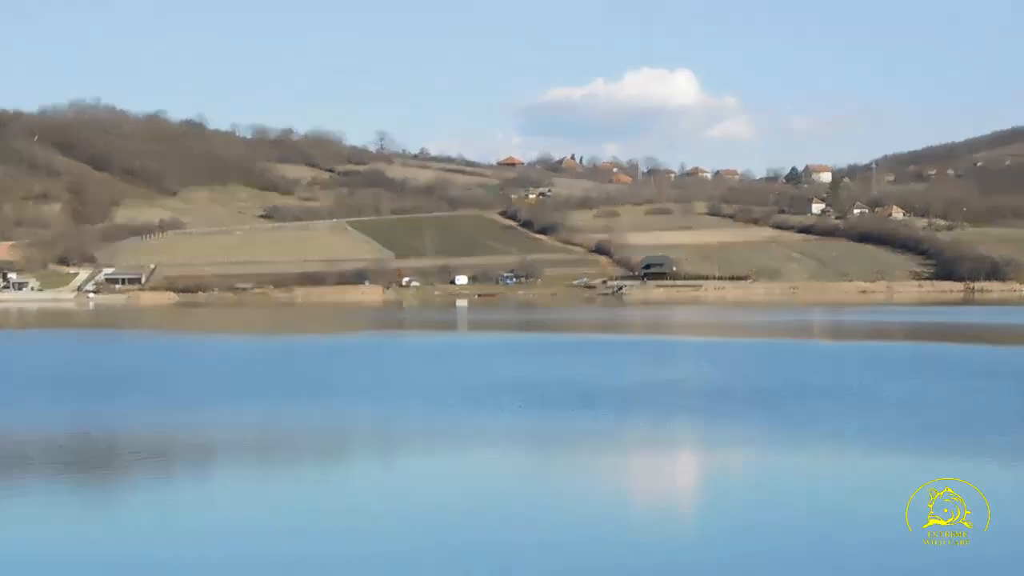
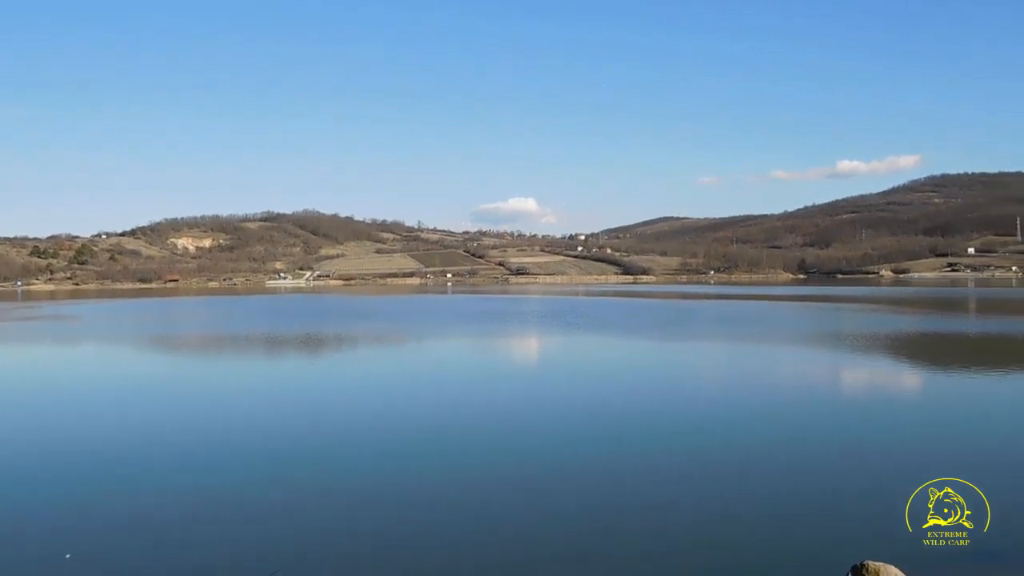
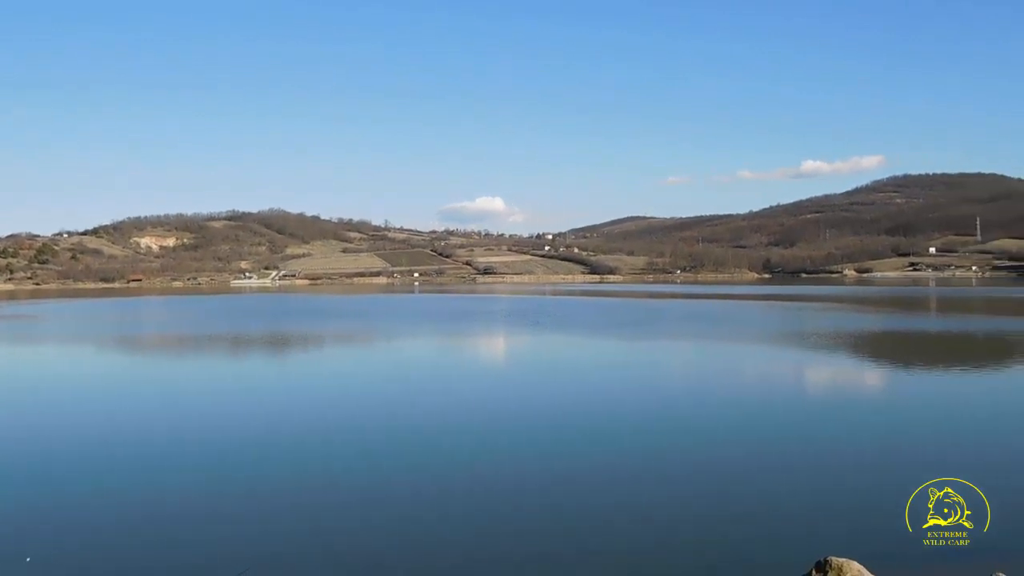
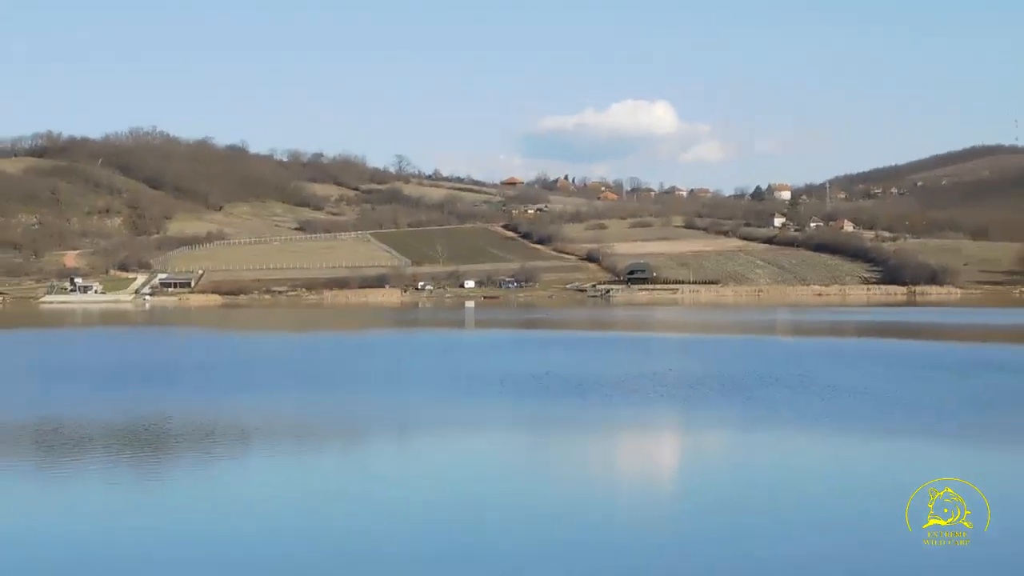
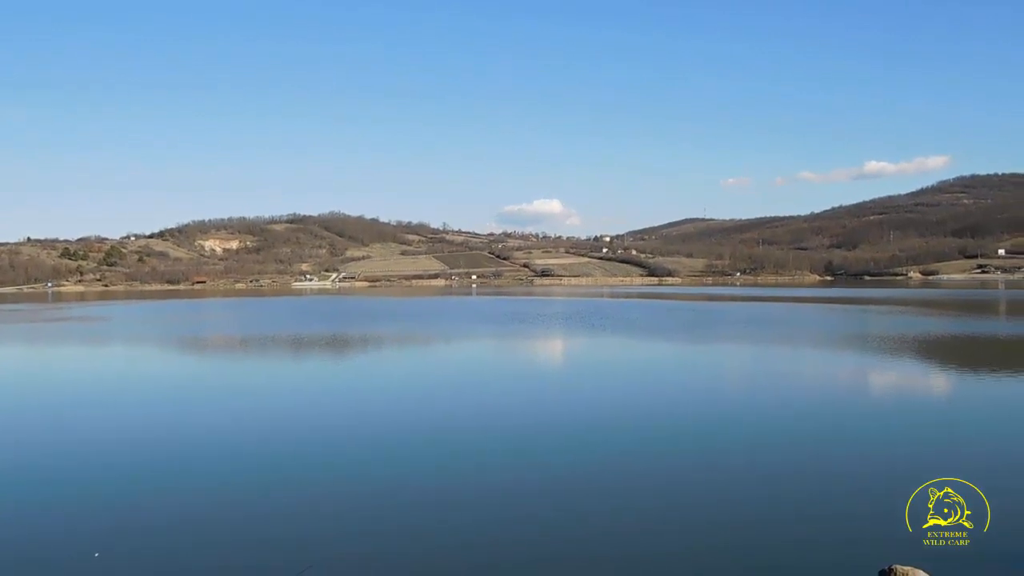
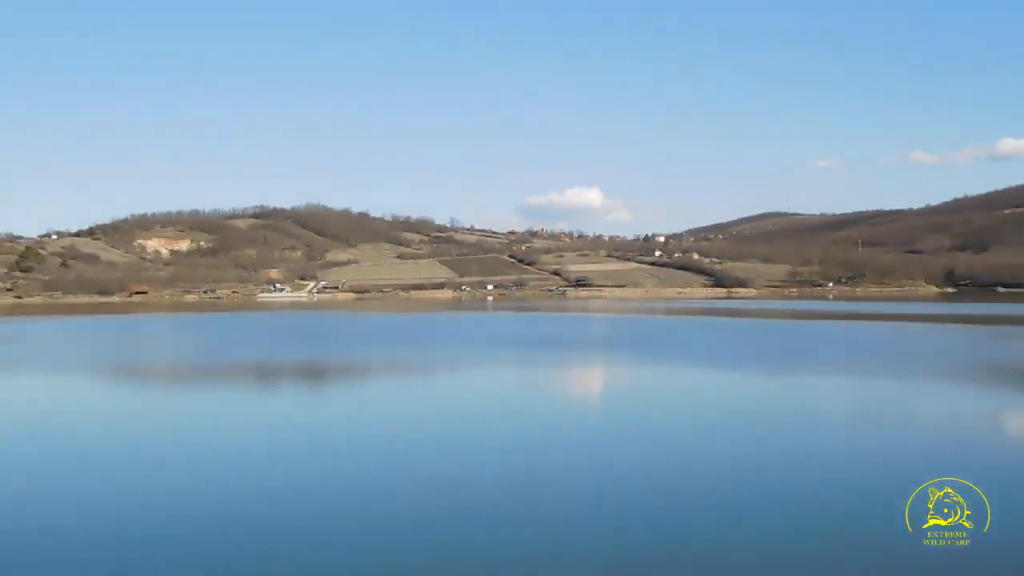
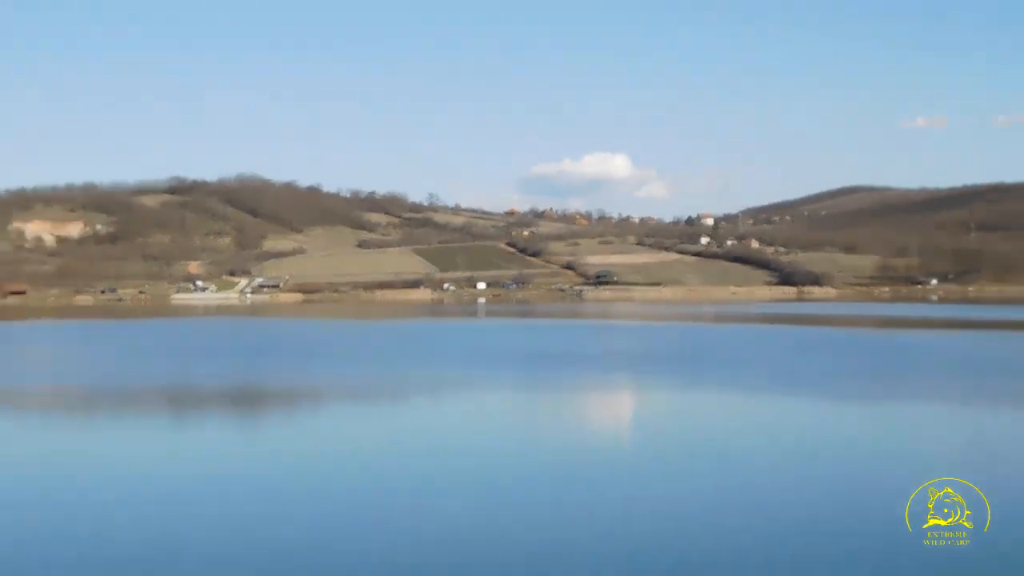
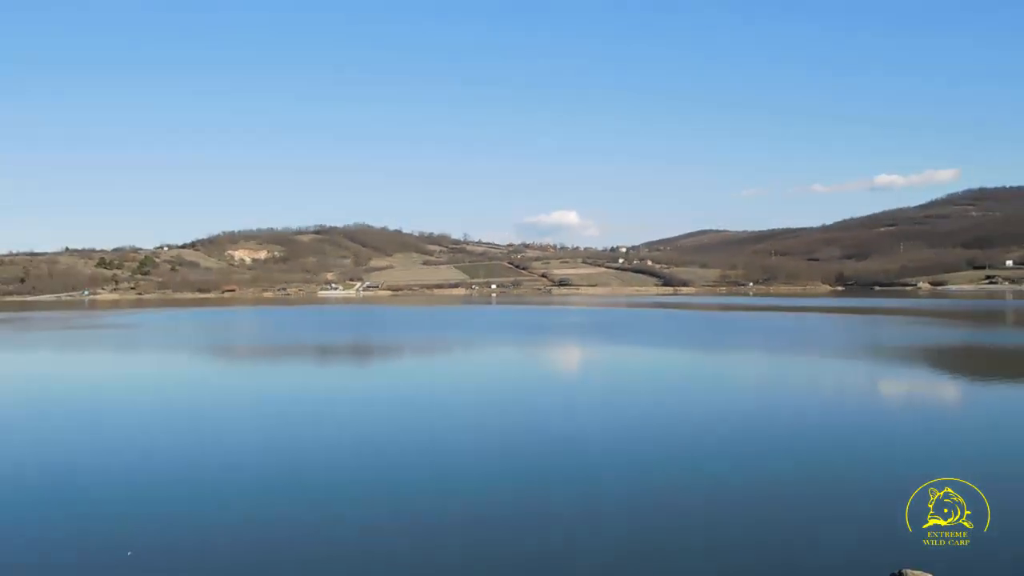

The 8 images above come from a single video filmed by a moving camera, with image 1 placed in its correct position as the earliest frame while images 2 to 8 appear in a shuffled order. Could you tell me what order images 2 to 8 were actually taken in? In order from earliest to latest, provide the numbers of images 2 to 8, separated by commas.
4, 7, 6, 8, 5, 2, 3
